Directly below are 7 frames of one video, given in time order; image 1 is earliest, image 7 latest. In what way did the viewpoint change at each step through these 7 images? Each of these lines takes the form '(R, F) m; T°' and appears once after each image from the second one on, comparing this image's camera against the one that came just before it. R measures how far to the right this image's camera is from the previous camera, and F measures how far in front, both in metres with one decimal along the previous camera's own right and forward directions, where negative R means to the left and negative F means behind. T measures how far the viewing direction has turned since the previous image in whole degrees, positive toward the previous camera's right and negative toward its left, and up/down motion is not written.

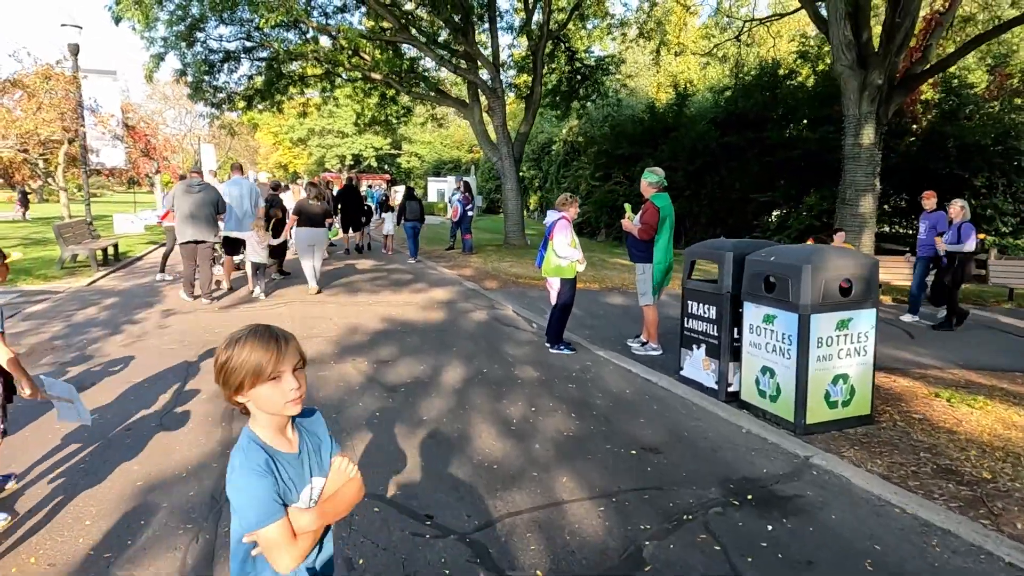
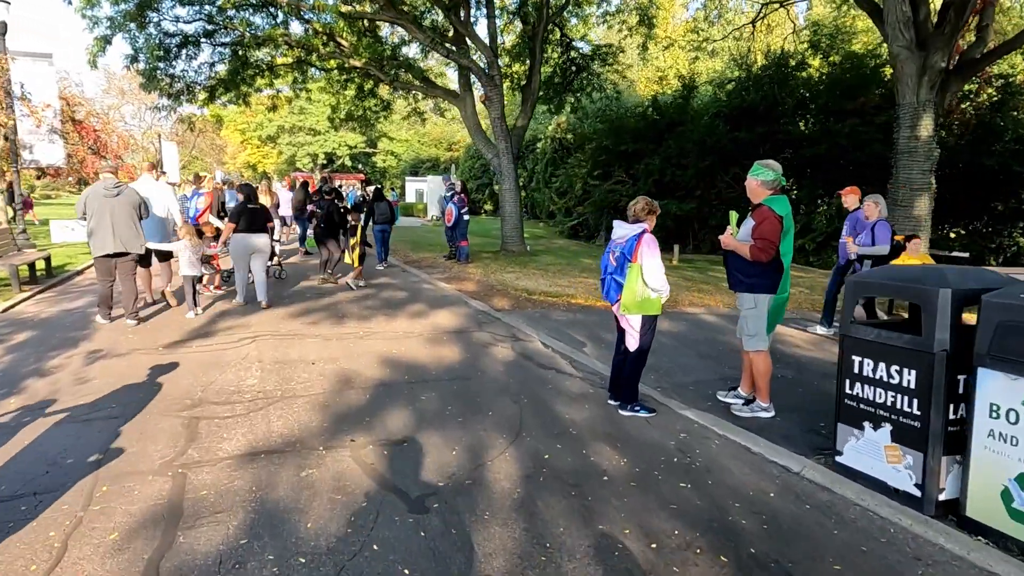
(-0.6, +2.0) m; +2°
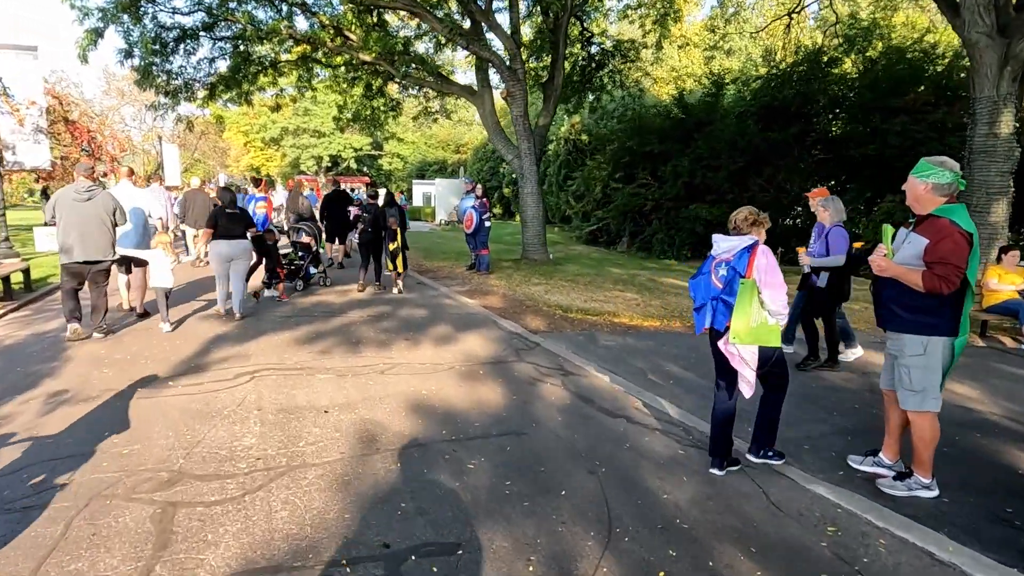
(-0.4, +1.2) m; 0°
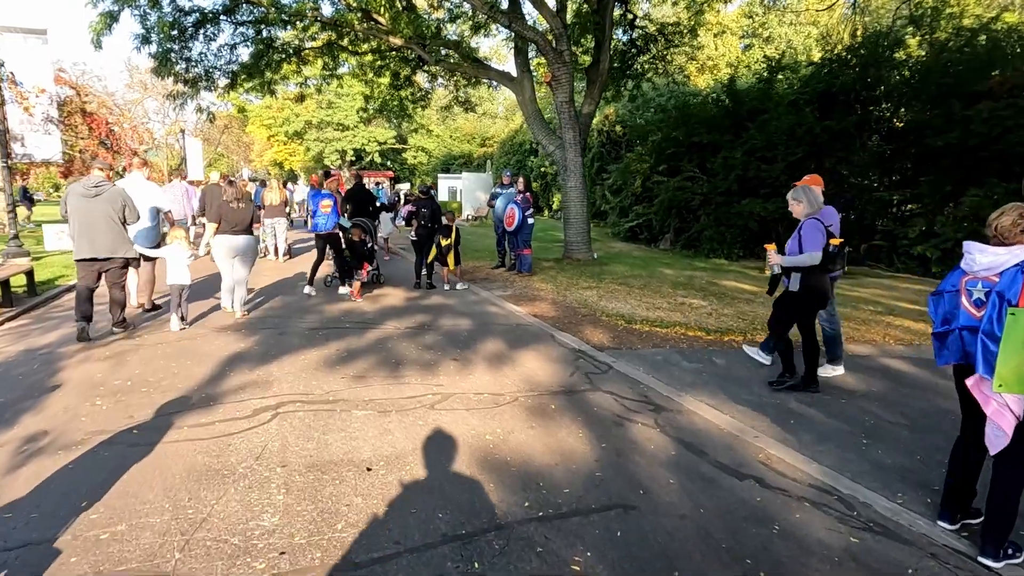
(-0.5, +1.2) m; -2°
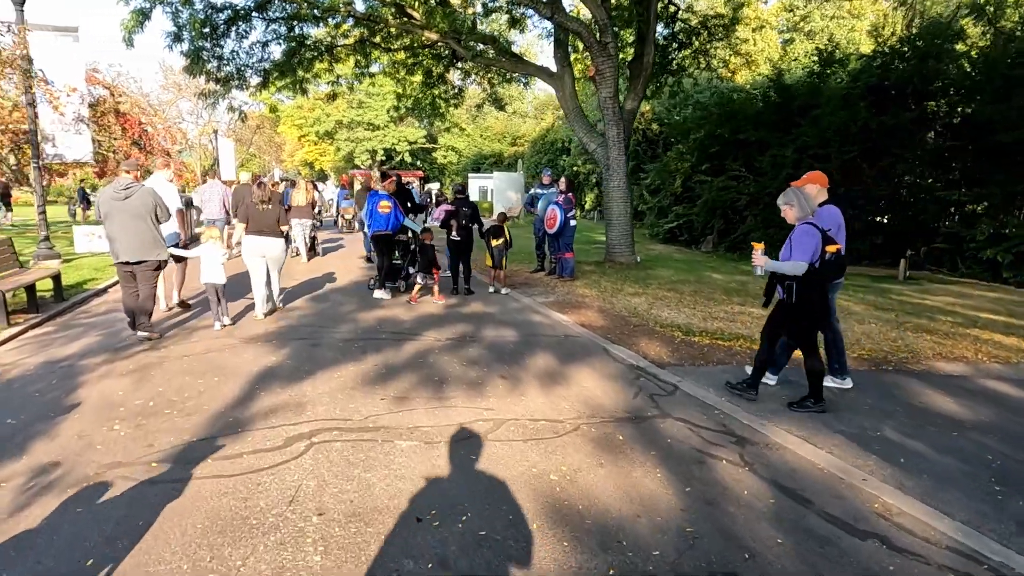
(-0.2, +0.6) m; -2°
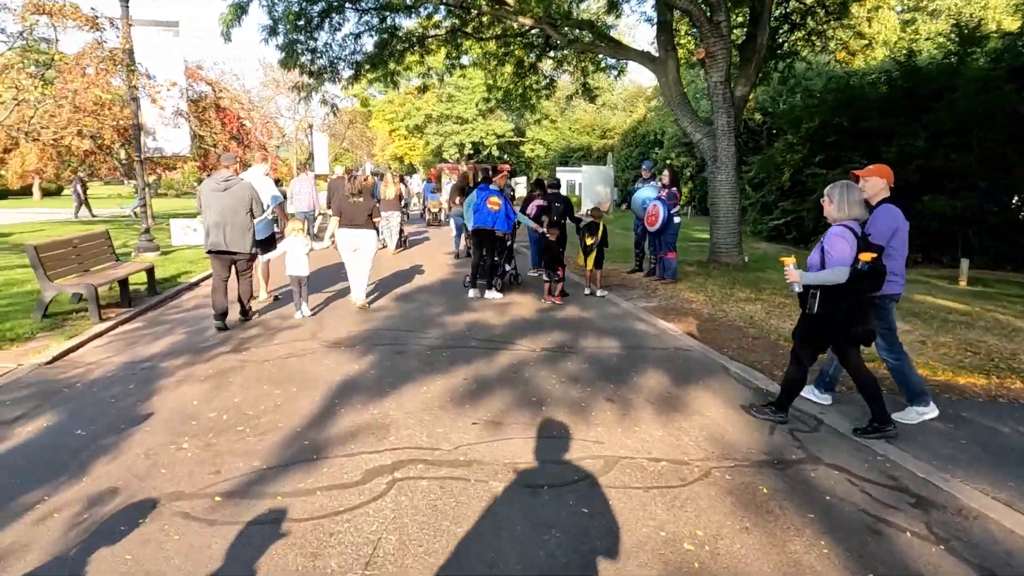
(-0.2, +0.7) m; -7°
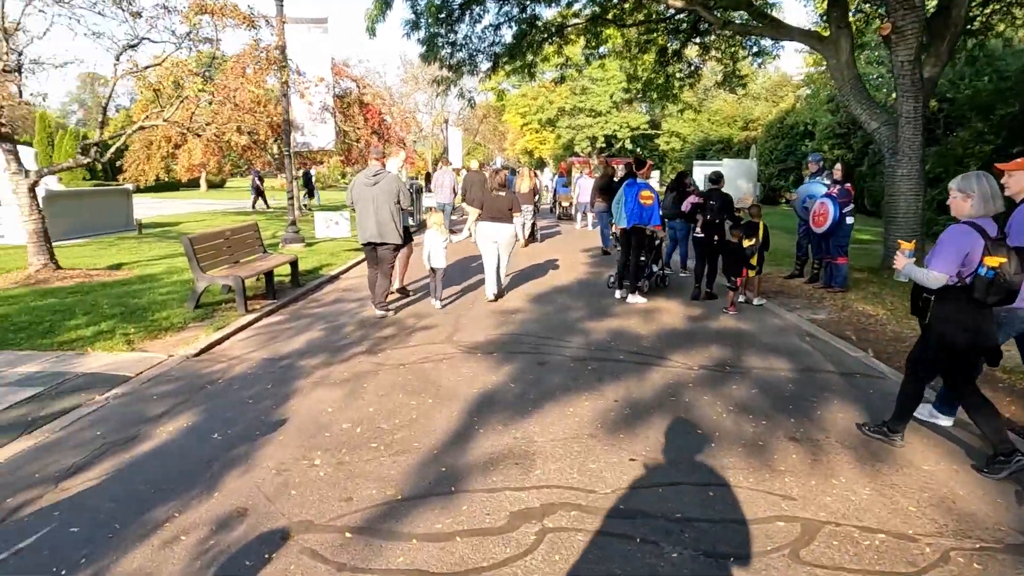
(-0.3, +0.6) m; -11°
